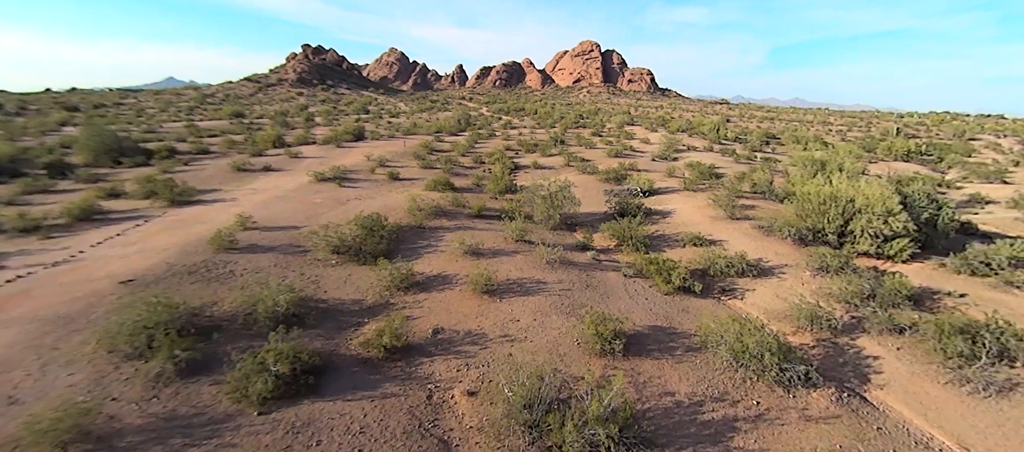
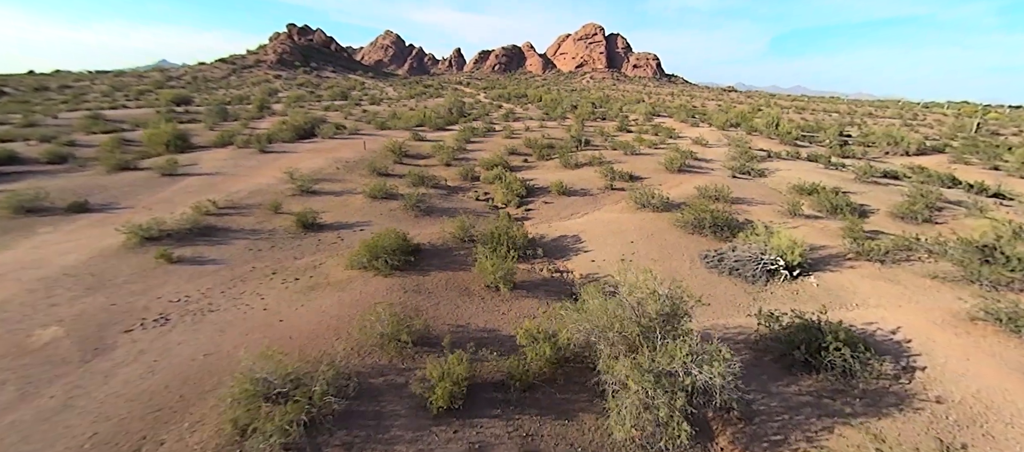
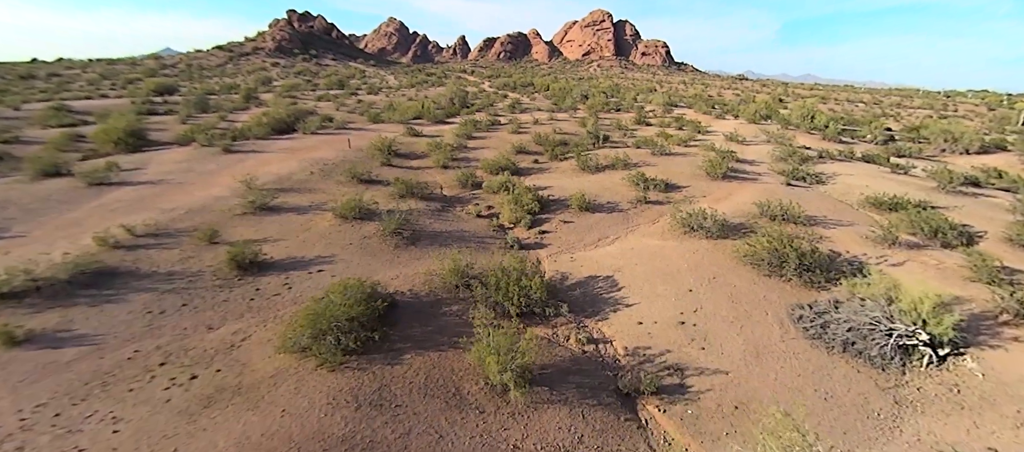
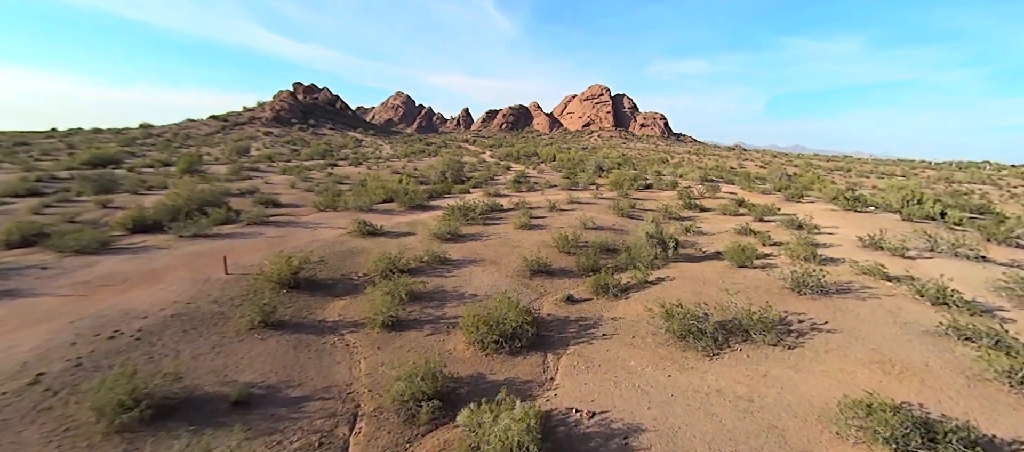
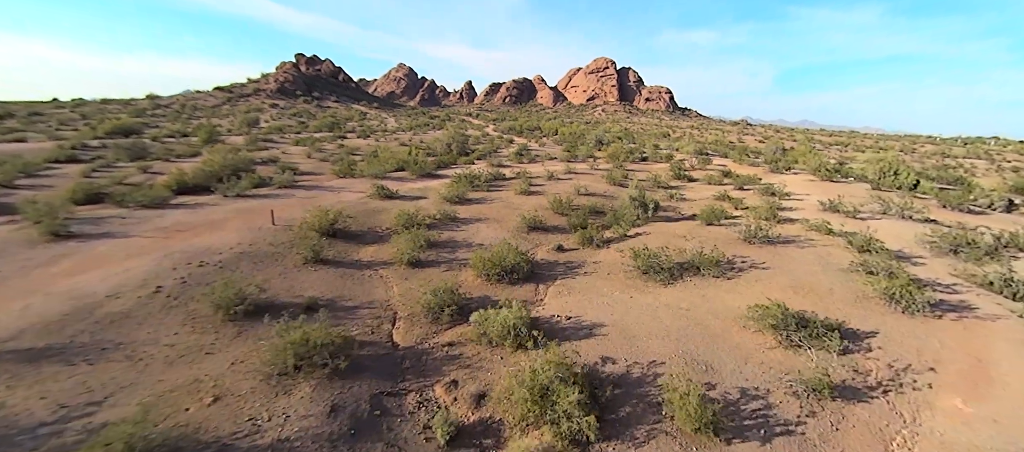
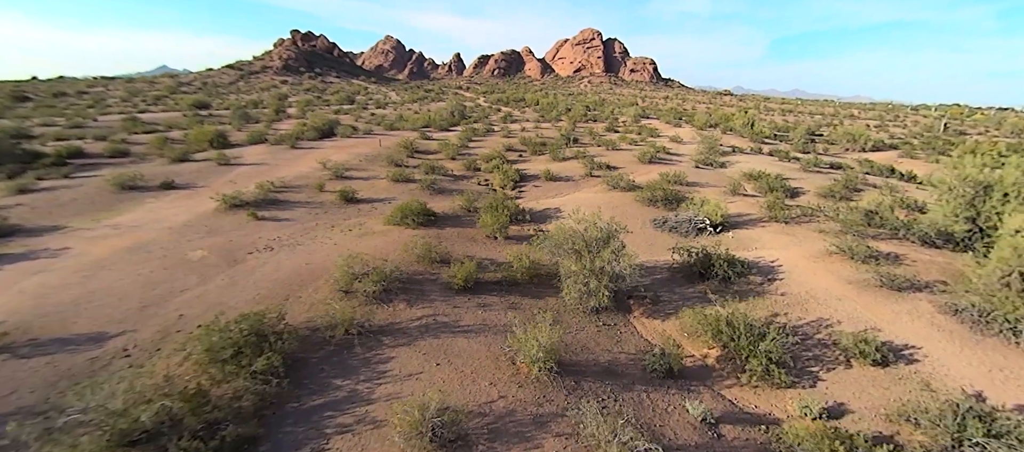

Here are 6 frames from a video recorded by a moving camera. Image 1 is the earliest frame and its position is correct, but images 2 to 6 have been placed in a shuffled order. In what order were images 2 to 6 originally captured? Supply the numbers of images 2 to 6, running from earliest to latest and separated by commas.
6, 2, 3, 5, 4
